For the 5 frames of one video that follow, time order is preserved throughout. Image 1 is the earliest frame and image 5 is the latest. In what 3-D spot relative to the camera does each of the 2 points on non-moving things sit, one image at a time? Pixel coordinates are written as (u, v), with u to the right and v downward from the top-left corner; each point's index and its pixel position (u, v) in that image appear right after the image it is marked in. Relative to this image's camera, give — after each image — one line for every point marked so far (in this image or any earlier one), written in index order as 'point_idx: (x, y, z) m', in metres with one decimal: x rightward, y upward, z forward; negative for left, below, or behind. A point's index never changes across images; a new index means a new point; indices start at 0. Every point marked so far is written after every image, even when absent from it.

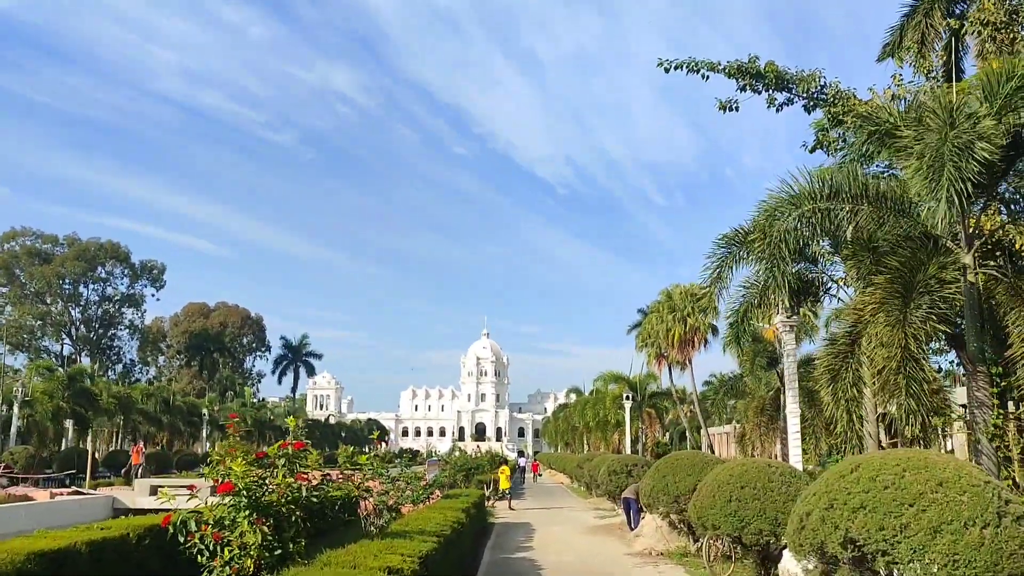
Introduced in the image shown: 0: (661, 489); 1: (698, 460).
0: (+2.4, -3.3, +13.0) m
1: (+3.1, -2.8, +13.0) m
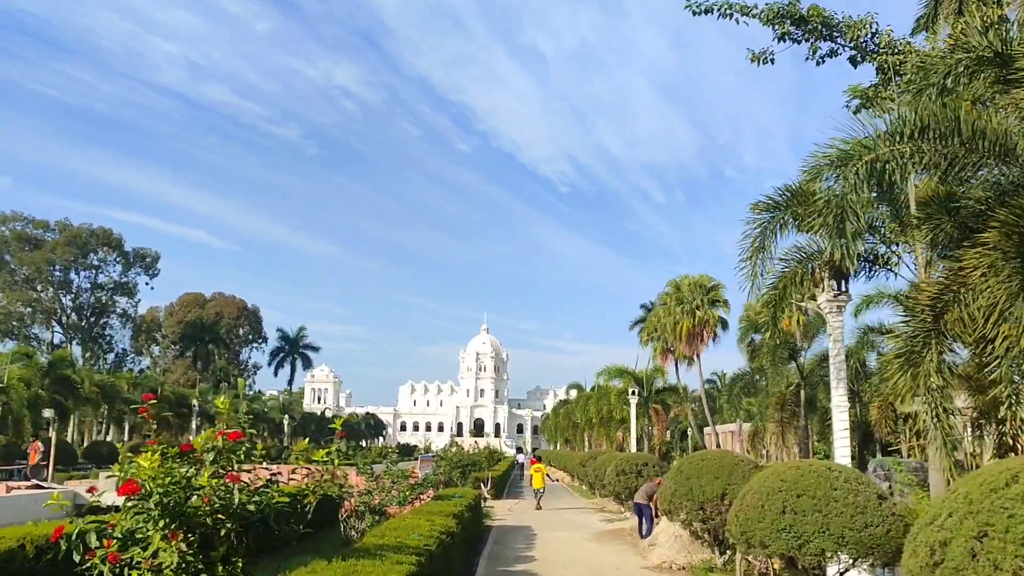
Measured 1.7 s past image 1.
0: (+2.4, -2.9, +11.2) m
1: (+3.1, -2.4, +11.3) m
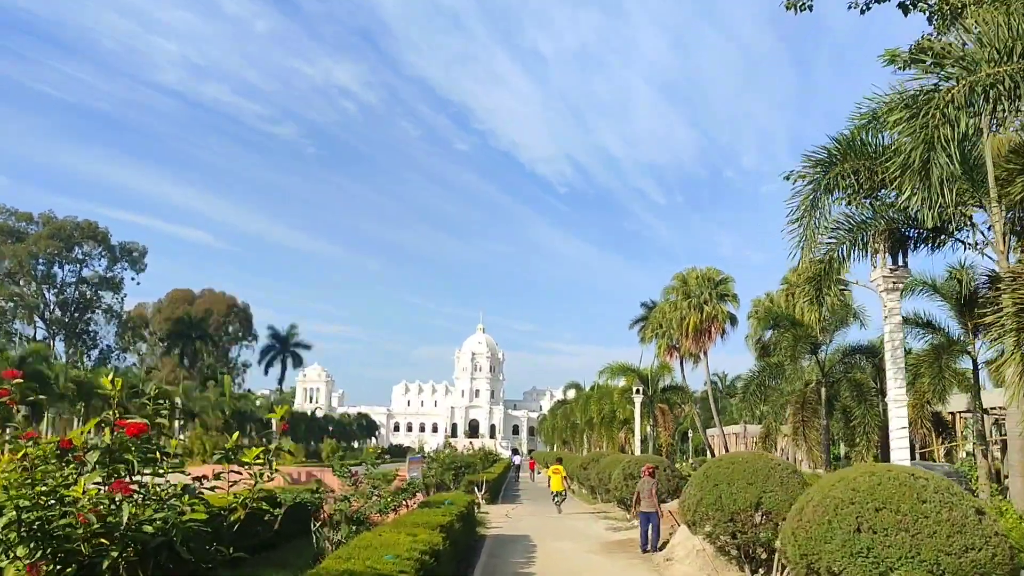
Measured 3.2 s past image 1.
0: (+2.4, -2.6, +9.6) m
1: (+3.1, -2.1, +9.6) m
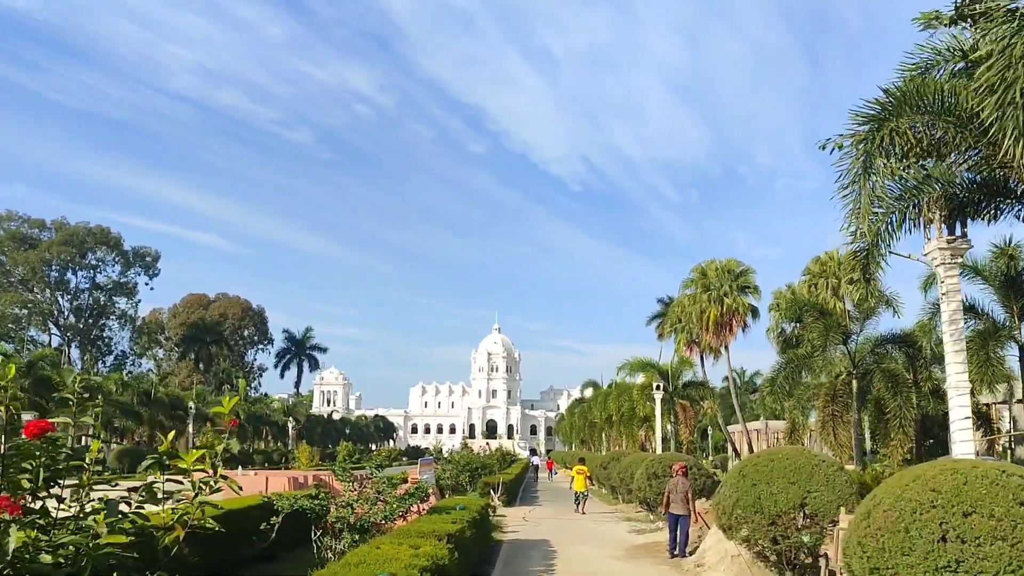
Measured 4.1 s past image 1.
0: (+2.6, -2.4, +8.6) m
1: (+3.2, -1.9, +8.7) m
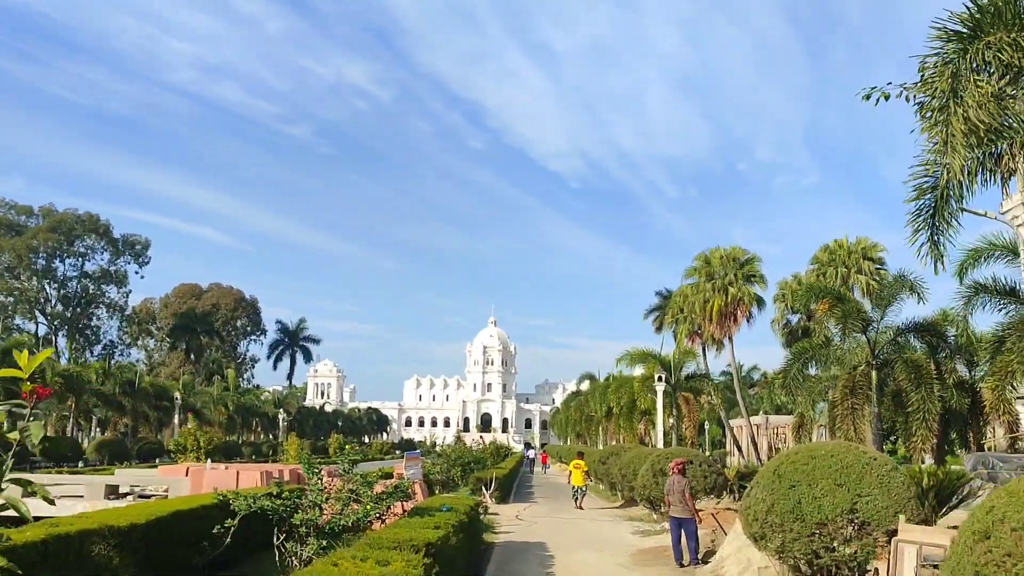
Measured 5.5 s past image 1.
0: (+2.5, -2.0, +7.3) m
1: (+3.2, -1.6, +7.3) m
